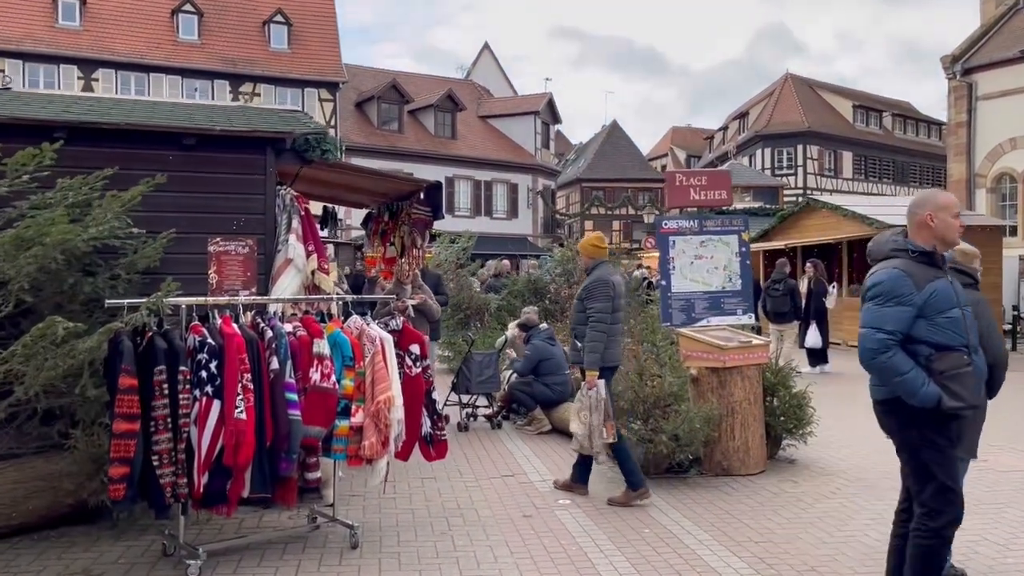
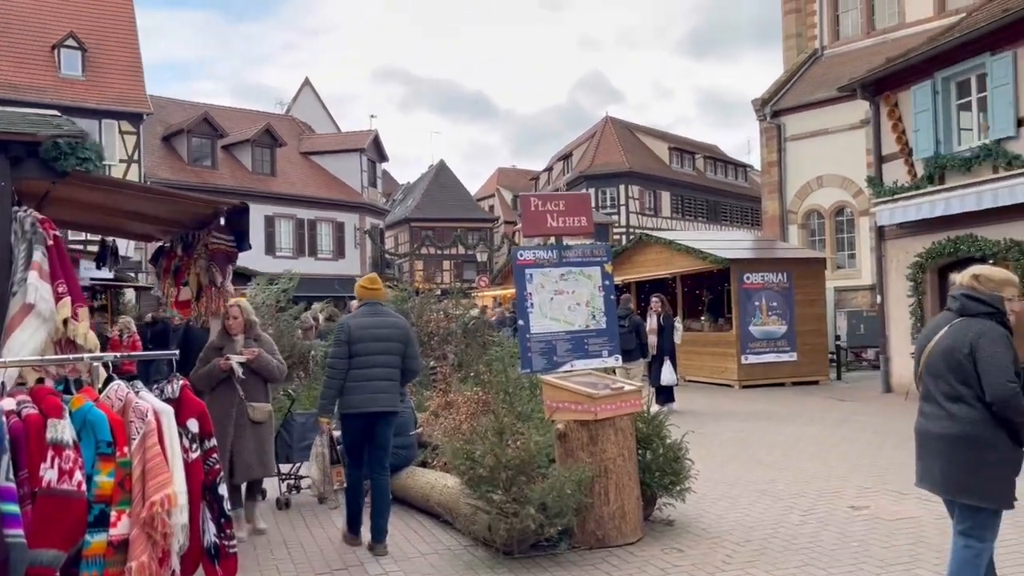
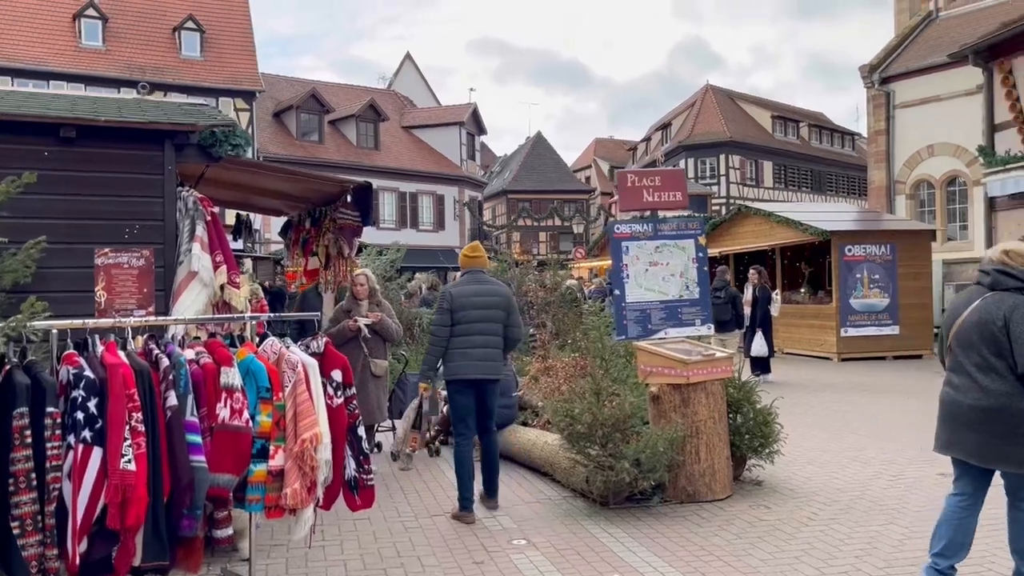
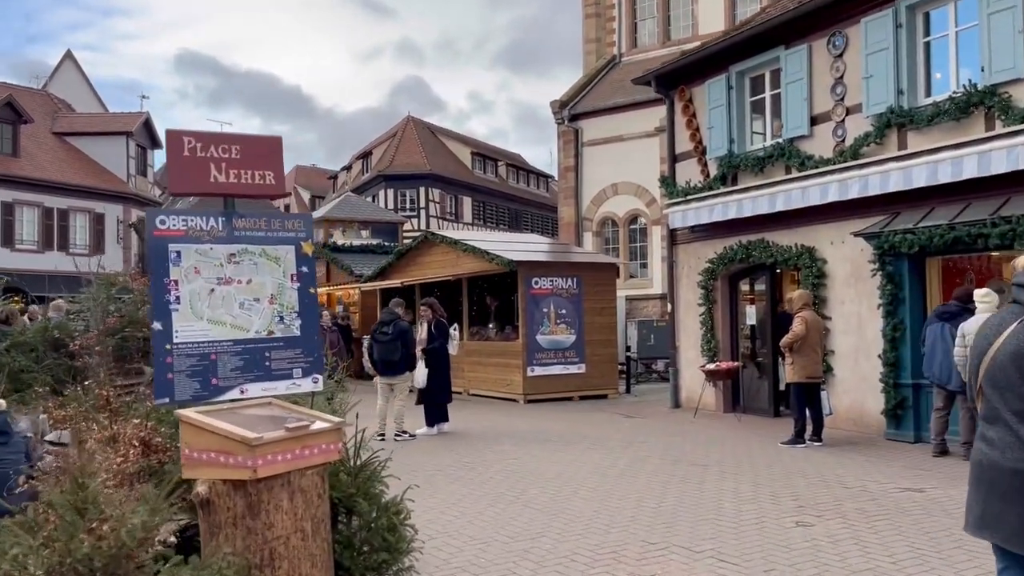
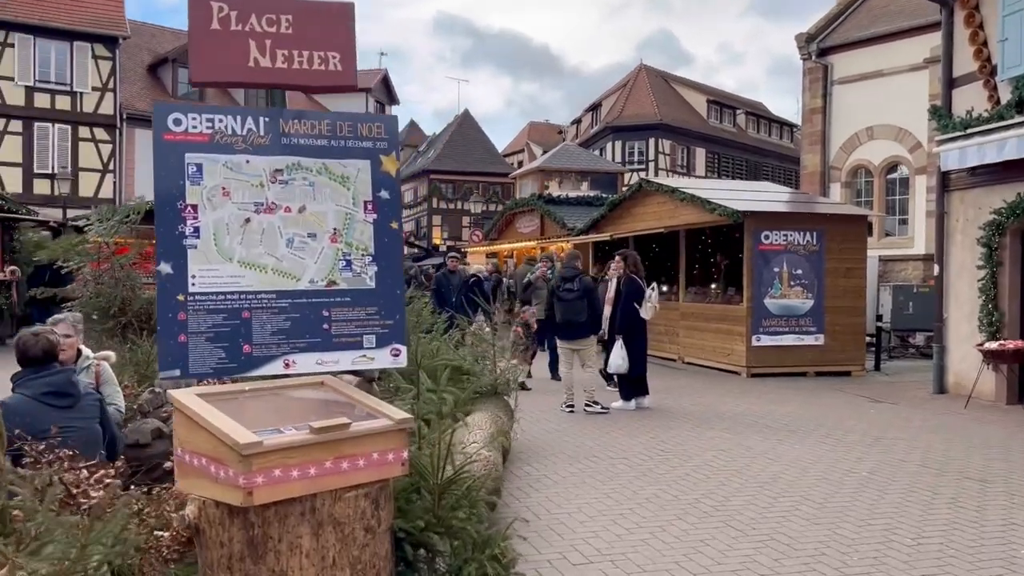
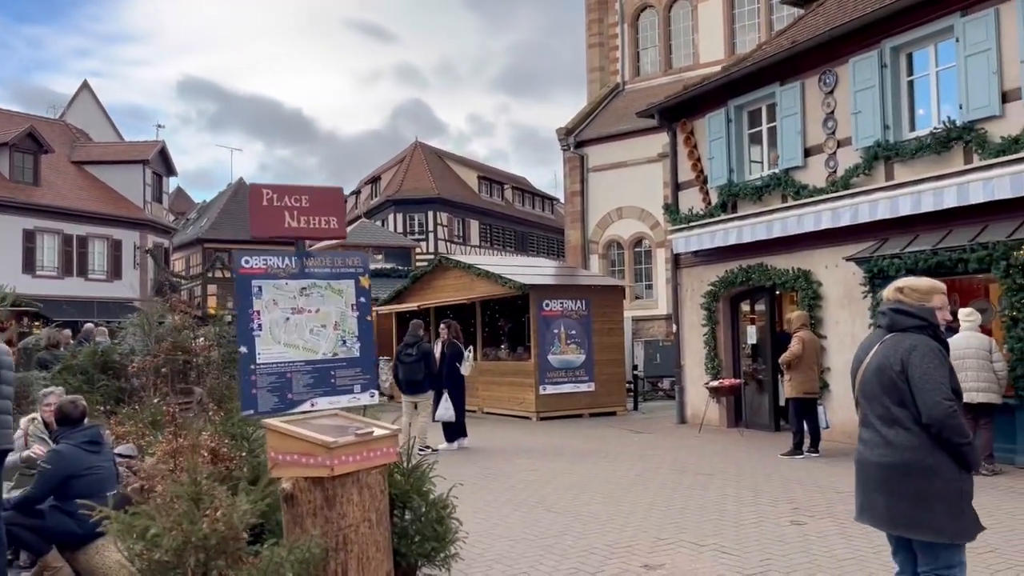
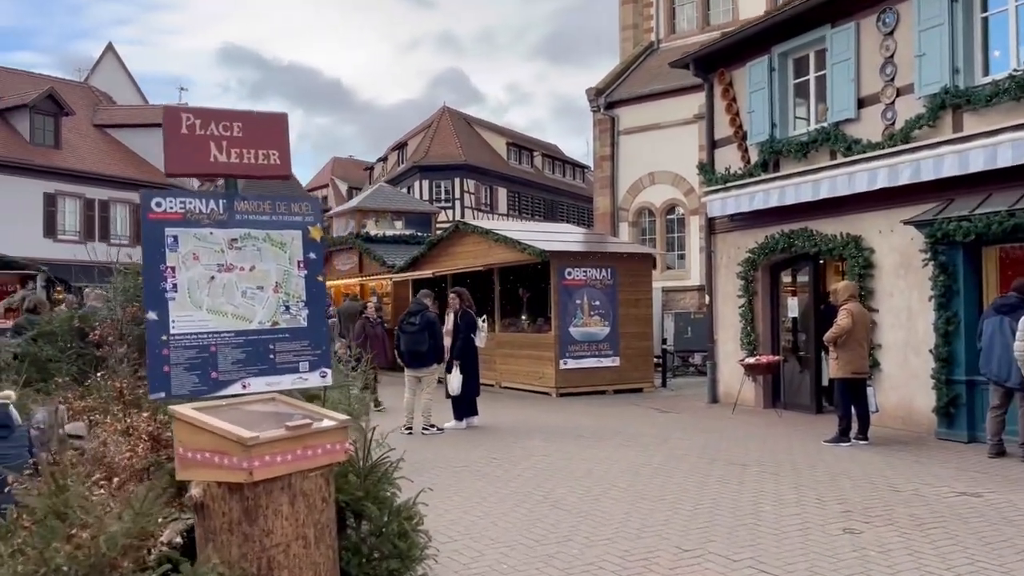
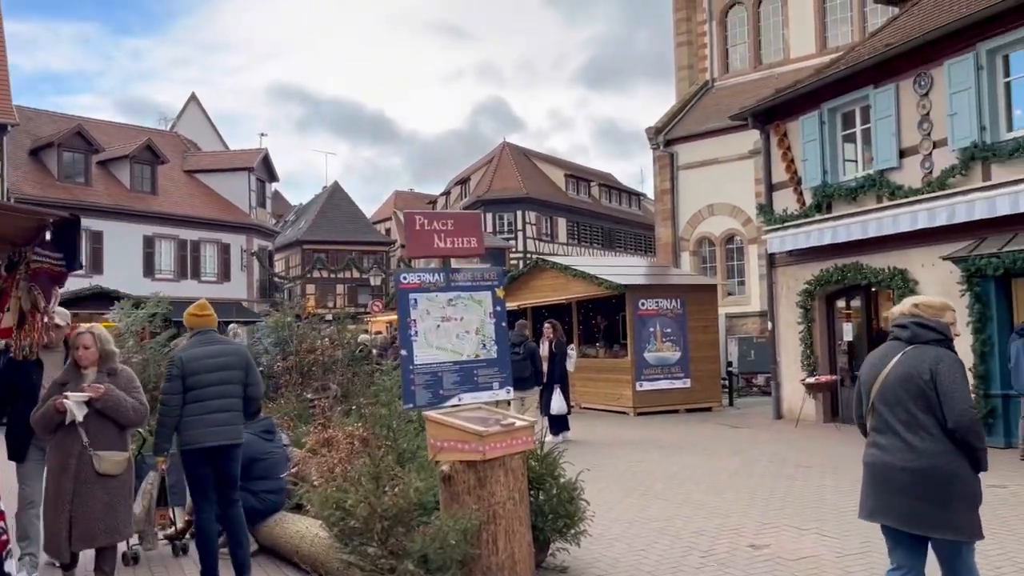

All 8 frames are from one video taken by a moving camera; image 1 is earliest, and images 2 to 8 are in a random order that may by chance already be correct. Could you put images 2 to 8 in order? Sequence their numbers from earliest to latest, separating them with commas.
3, 2, 8, 6, 4, 7, 5
